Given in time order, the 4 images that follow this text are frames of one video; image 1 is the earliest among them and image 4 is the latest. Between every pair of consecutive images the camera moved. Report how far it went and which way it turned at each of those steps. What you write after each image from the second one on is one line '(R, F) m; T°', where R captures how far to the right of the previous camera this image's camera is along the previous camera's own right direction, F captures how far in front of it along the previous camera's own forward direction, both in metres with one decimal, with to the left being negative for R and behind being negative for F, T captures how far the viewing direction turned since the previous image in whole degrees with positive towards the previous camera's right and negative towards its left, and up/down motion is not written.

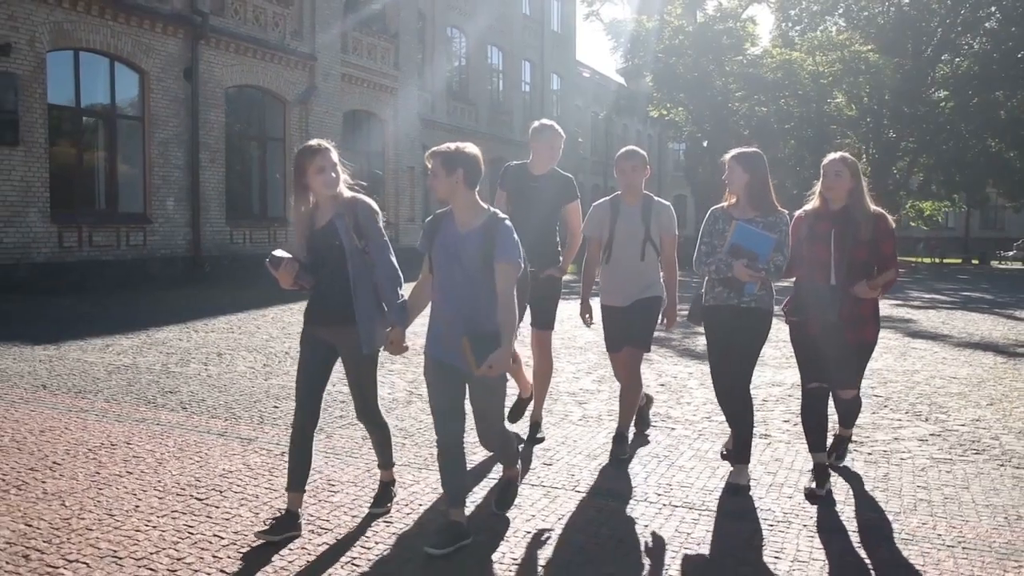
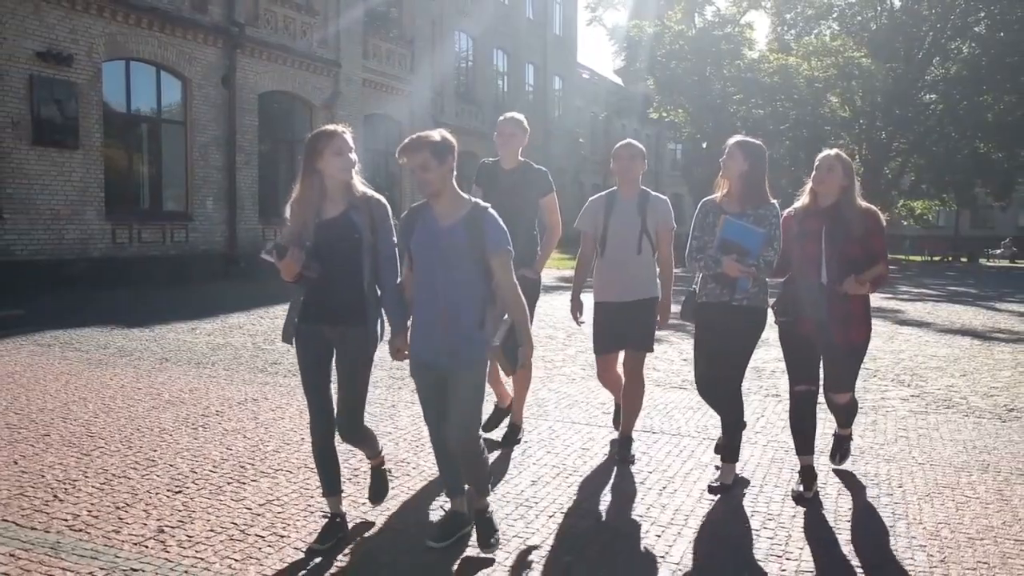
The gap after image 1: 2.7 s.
(-0.5, -1.3) m; 0°
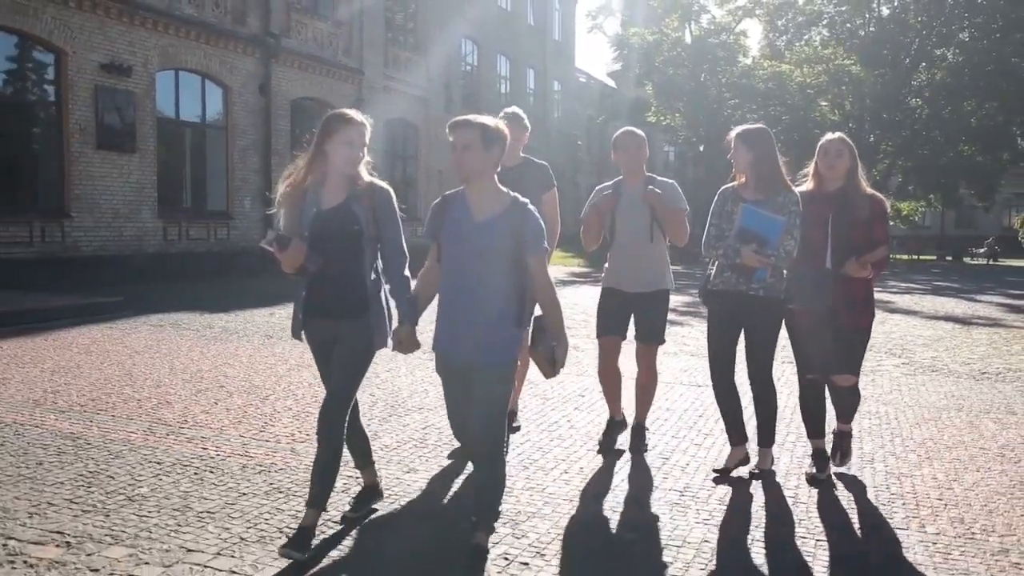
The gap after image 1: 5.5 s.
(-0.7, -1.5) m; +1°
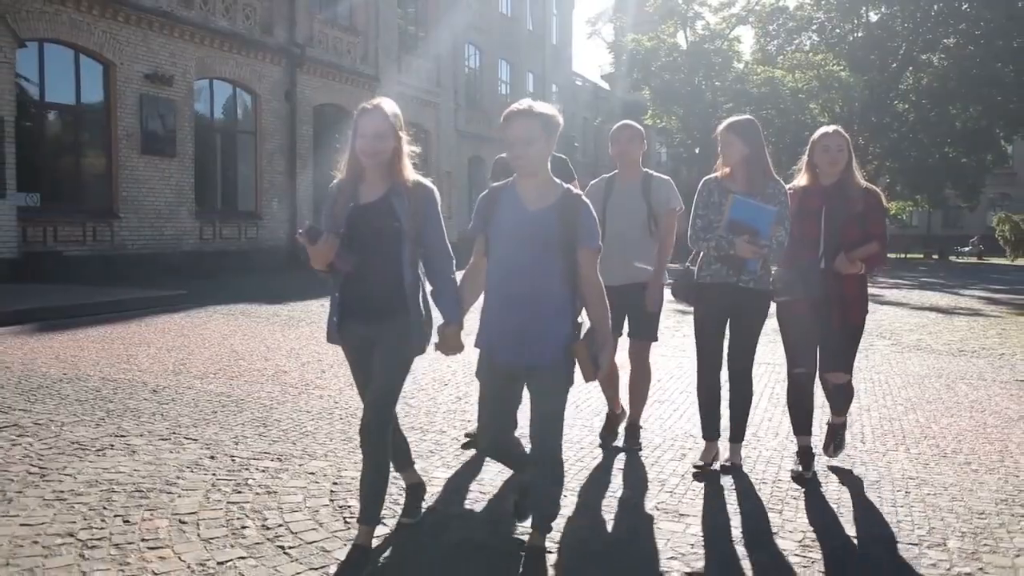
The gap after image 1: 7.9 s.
(-0.6, -1.3) m; +1°
